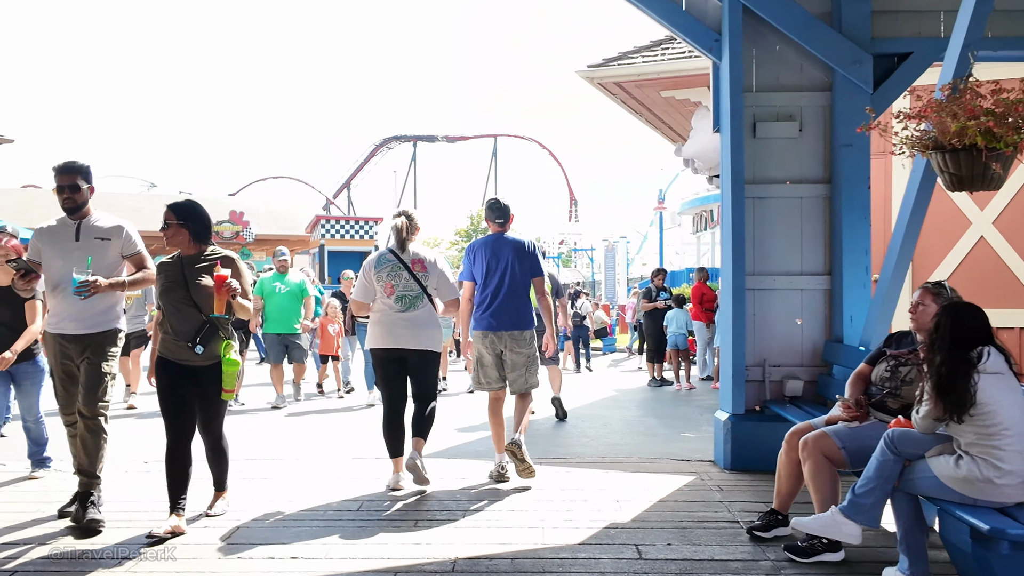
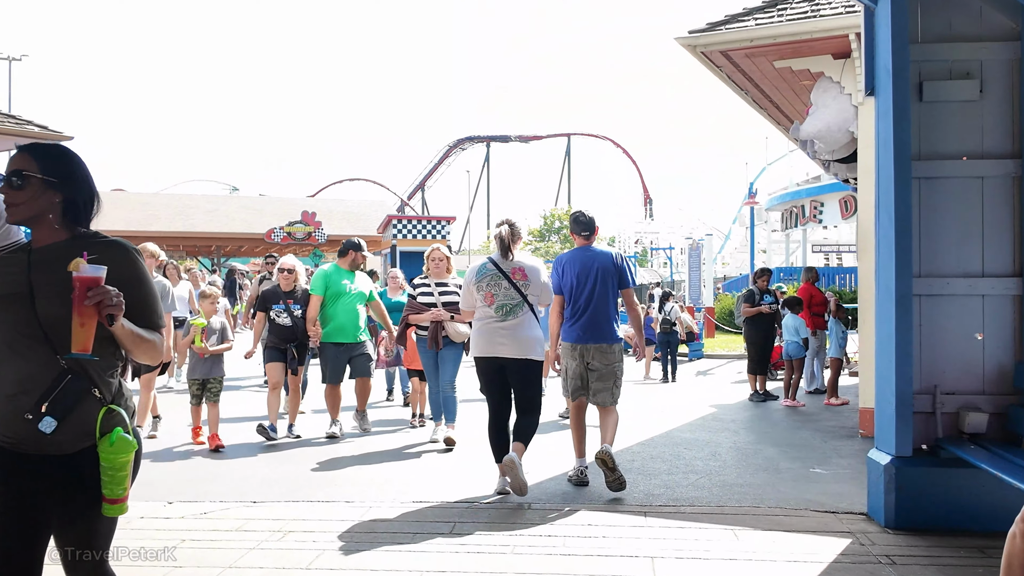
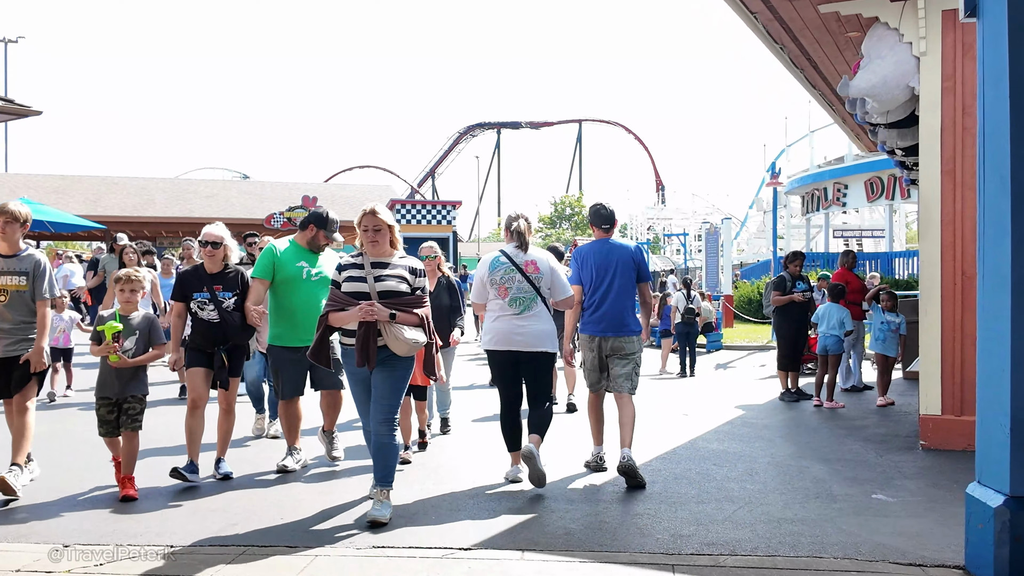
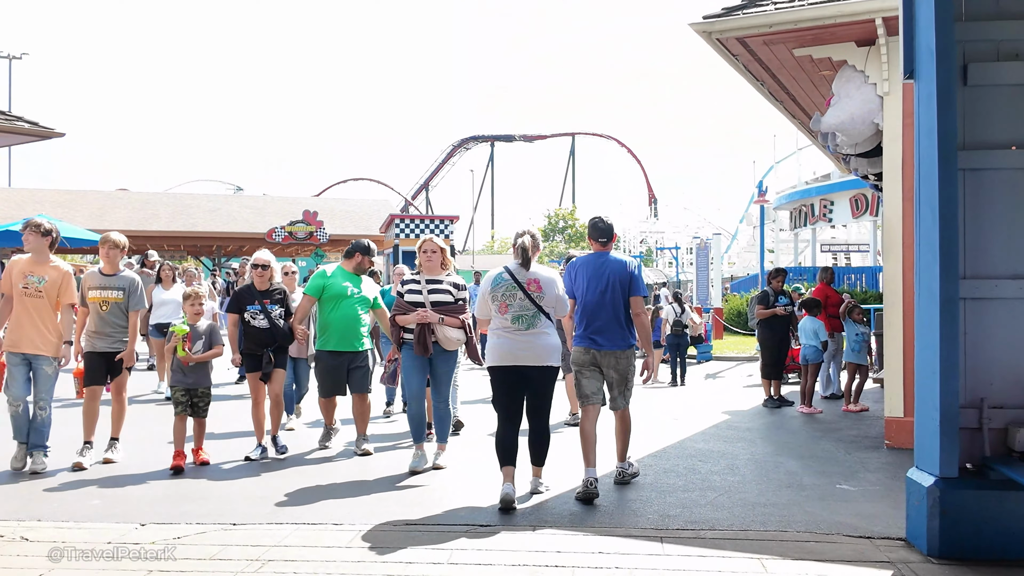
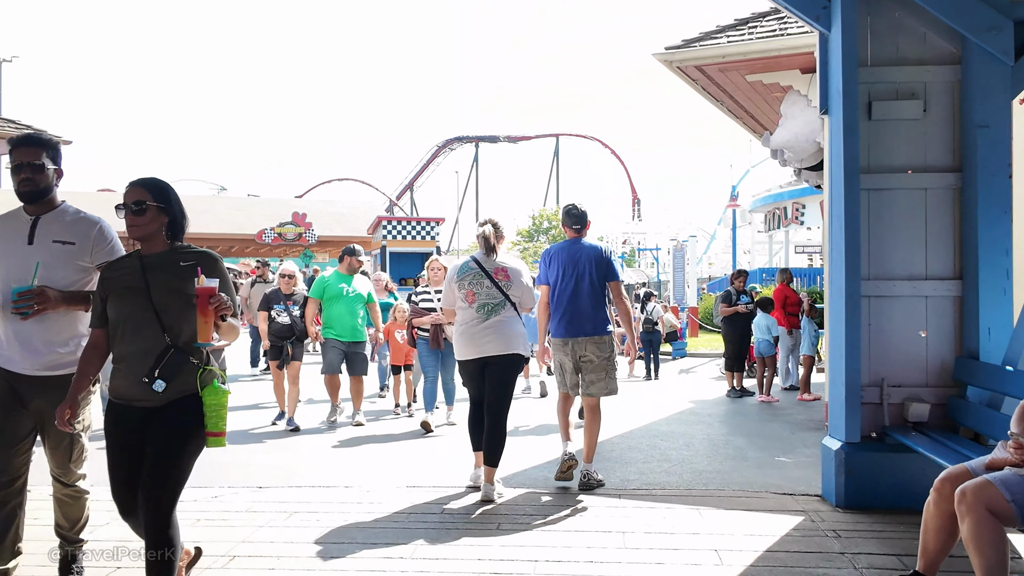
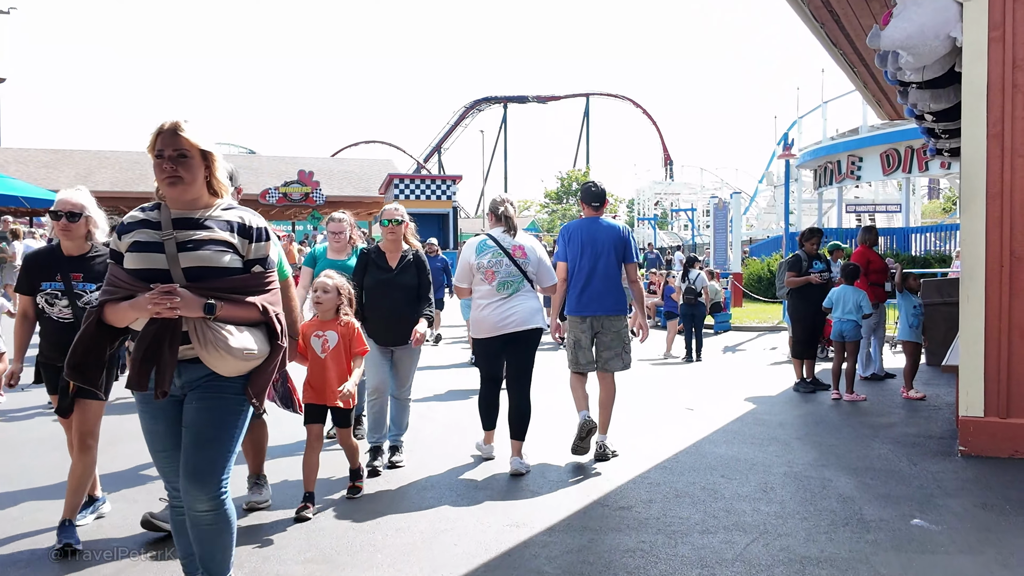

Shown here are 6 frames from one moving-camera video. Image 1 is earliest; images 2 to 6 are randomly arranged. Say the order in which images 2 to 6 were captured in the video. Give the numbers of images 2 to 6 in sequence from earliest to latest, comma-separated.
5, 2, 4, 3, 6
